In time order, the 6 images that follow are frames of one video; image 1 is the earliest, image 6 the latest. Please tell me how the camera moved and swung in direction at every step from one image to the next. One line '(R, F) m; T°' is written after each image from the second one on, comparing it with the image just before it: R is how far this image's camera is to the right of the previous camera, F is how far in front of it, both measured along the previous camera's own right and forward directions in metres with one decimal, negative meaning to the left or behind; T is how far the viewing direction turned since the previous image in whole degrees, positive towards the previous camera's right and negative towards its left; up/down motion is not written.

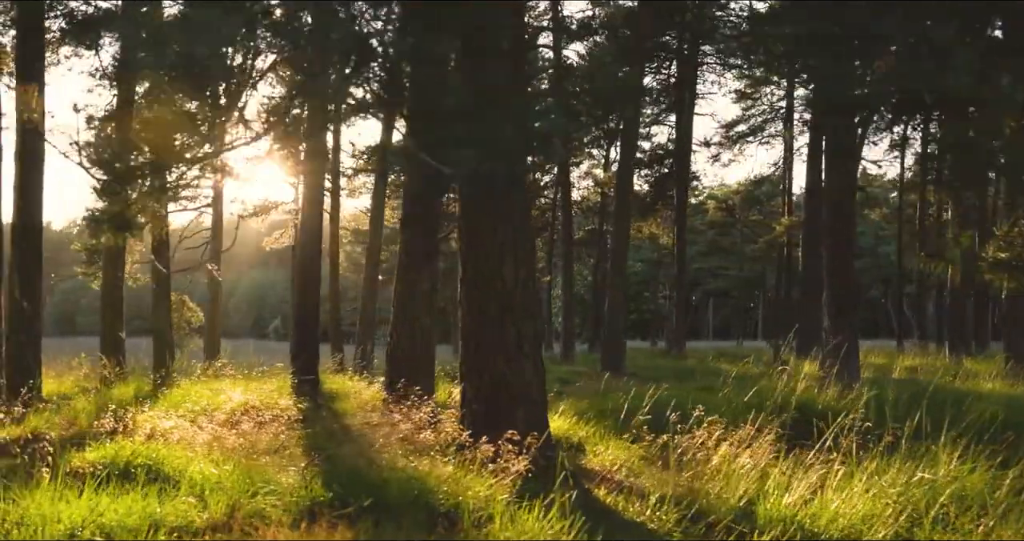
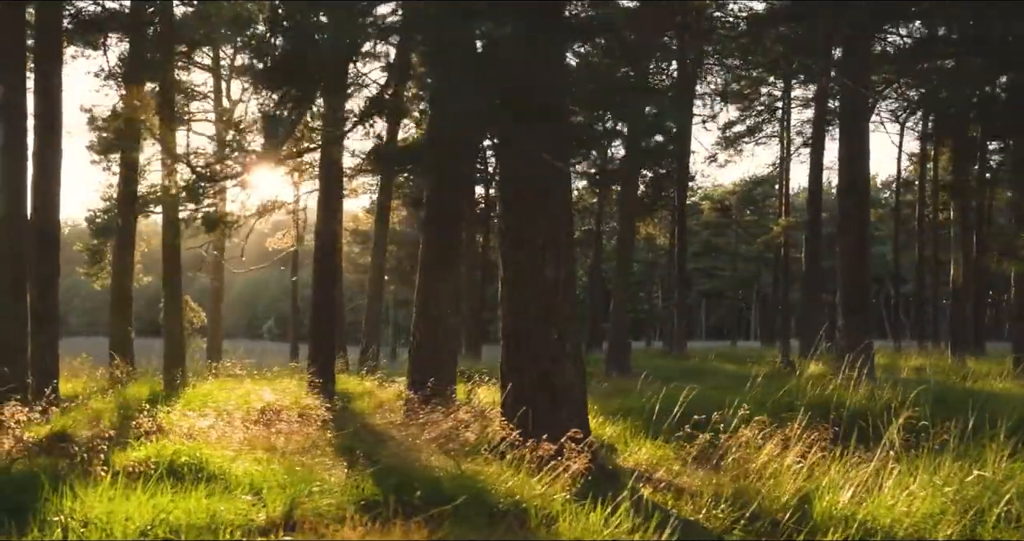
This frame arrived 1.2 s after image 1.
(-0.4, 0.0) m; 0°
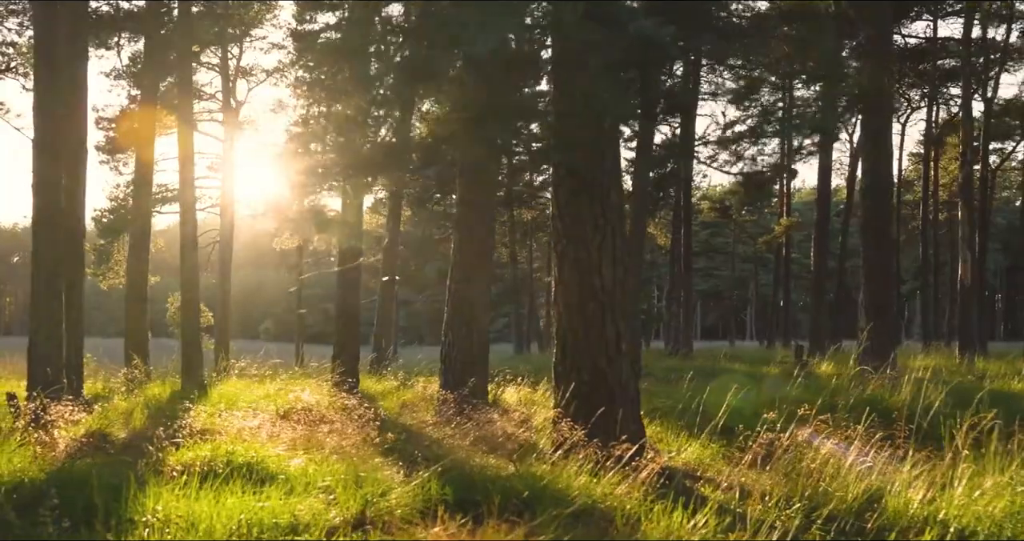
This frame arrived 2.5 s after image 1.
(-0.4, 0.0) m; 0°
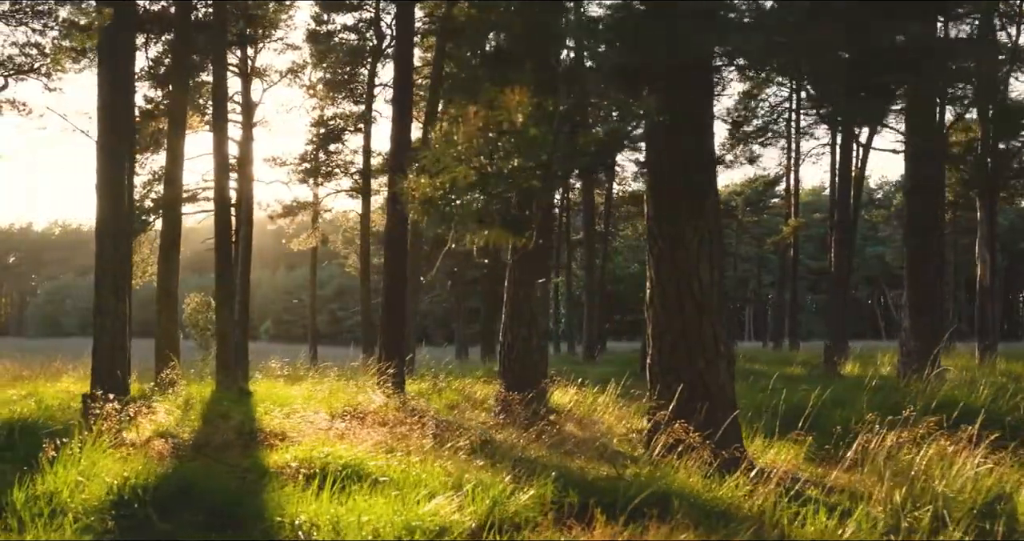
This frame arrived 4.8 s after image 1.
(-0.7, 0.0) m; 0°
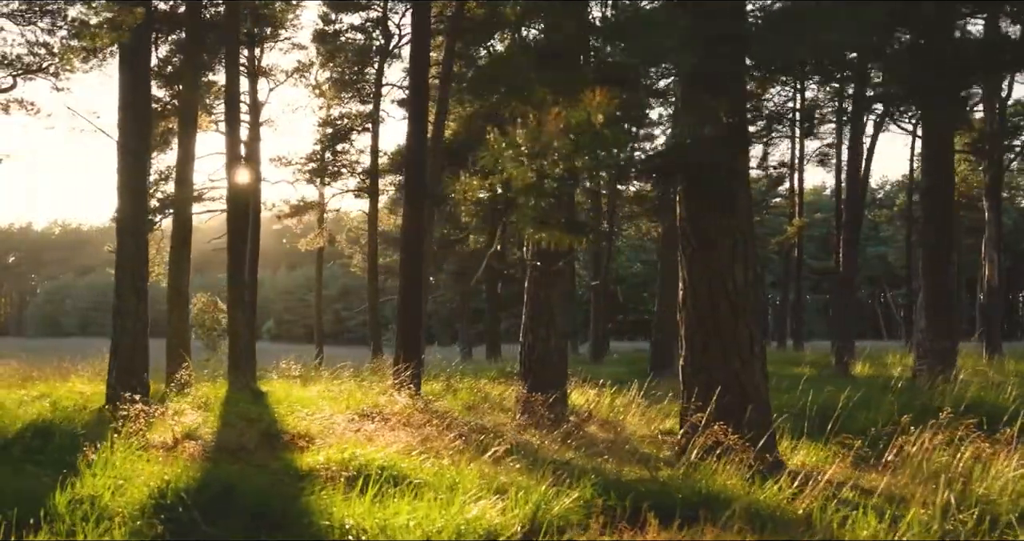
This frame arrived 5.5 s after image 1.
(-0.2, 0.0) m; 0°
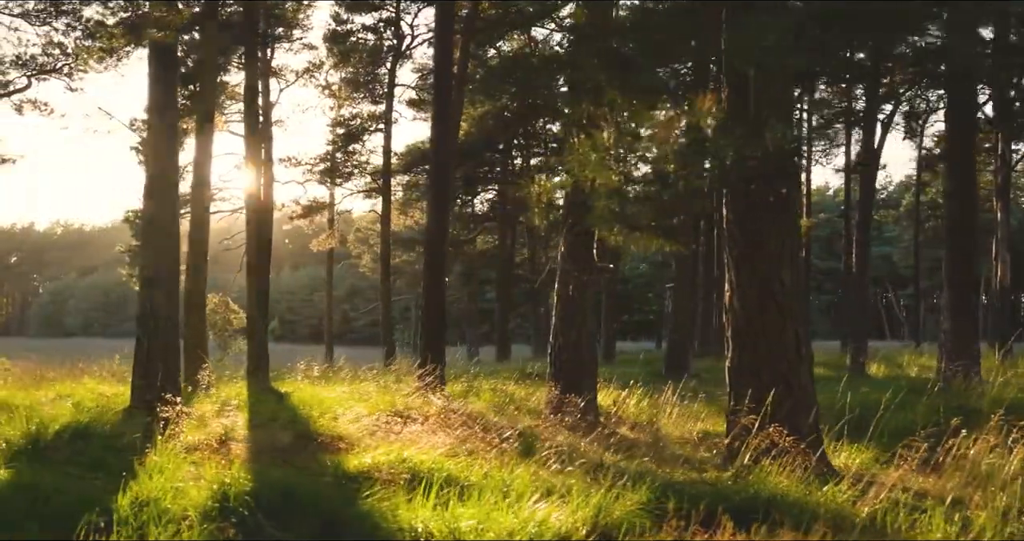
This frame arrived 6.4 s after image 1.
(-0.3, 0.0) m; 0°
